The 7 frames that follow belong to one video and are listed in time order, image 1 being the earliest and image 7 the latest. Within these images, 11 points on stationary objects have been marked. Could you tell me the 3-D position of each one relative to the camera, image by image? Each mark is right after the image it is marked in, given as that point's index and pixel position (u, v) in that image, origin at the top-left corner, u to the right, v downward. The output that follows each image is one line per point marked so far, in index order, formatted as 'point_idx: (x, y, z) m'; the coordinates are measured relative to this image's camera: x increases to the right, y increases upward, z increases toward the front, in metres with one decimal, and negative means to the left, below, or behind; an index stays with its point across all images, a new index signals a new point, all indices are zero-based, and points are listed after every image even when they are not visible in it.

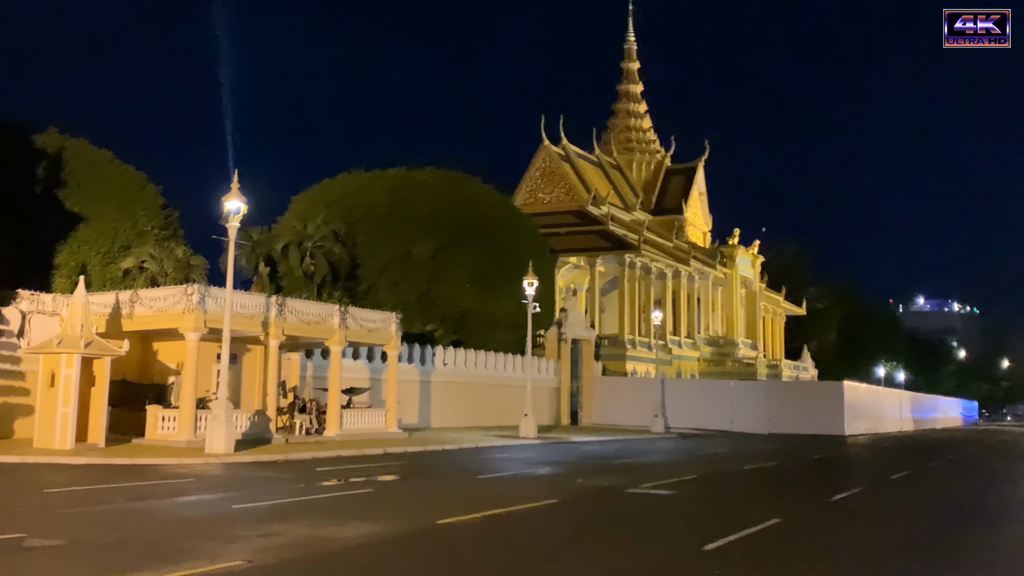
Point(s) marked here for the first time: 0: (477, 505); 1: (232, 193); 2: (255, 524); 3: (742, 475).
0: (-0.4, -2.4, +10.5) m
1: (-5.1, +1.7, +17.8) m
2: (-2.2, -2.0, +8.2) m
3: (+3.7, -3.0, +15.6) m
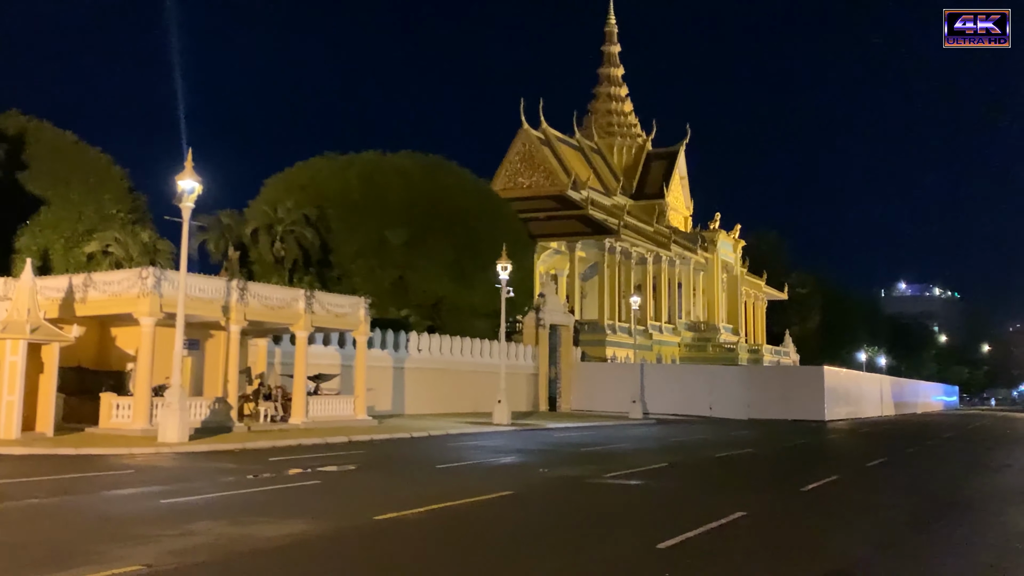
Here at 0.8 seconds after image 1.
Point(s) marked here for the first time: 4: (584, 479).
0: (-0.9, -2.1, +9.9) m
1: (-5.7, +2.0, +17.0) m
2: (-2.6, -1.8, +7.6) m
3: (+3.1, -2.7, +15.1) m
4: (+0.9, -2.3, +11.9) m
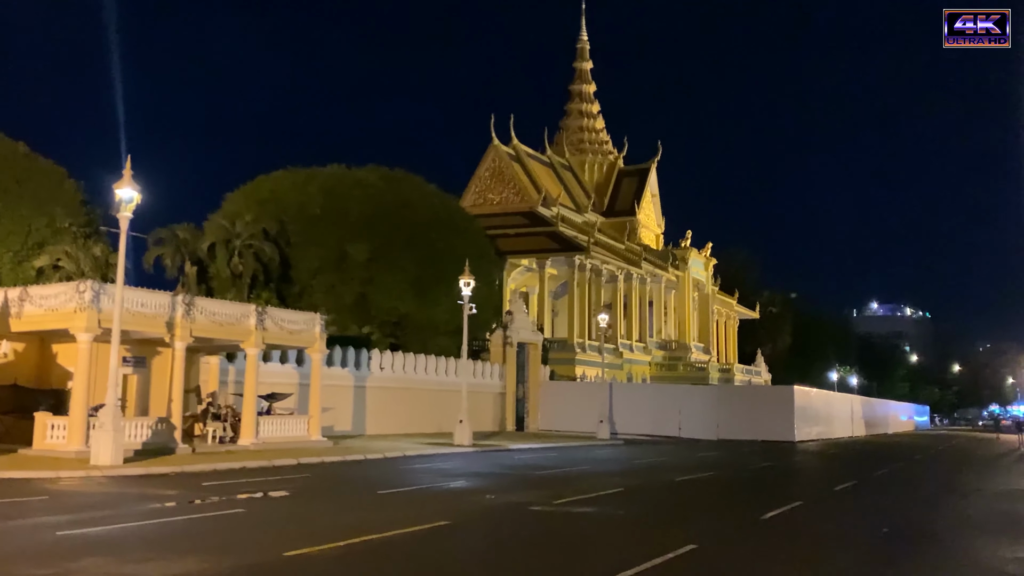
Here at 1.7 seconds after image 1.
0: (-1.5, -2.3, +9.2) m
1: (-6.4, +1.8, +16.2) m
2: (-3.2, -1.9, +6.8) m
3: (+2.4, -2.9, +14.4) m
4: (+0.2, -2.5, +11.2) m
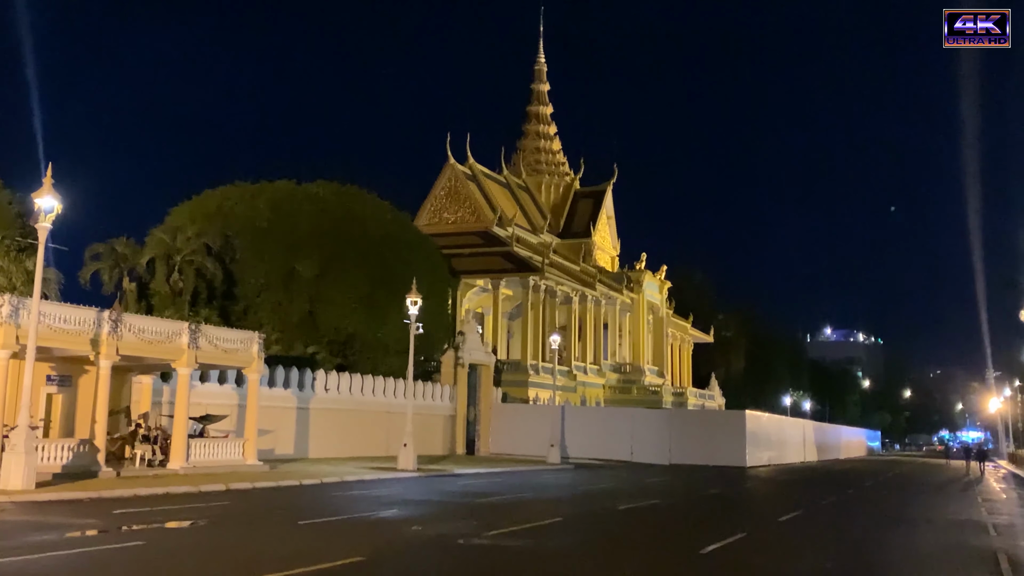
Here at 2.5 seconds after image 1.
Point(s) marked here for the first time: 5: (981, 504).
0: (-2.2, -2.4, +8.4) m
1: (-7.4, +1.6, +15.4) m
2: (-3.8, -2.0, +6.0) m
3: (+1.5, -3.2, +13.8) m
4: (-0.6, -2.7, +10.5) m
5: (+9.5, -4.4, +19.7) m
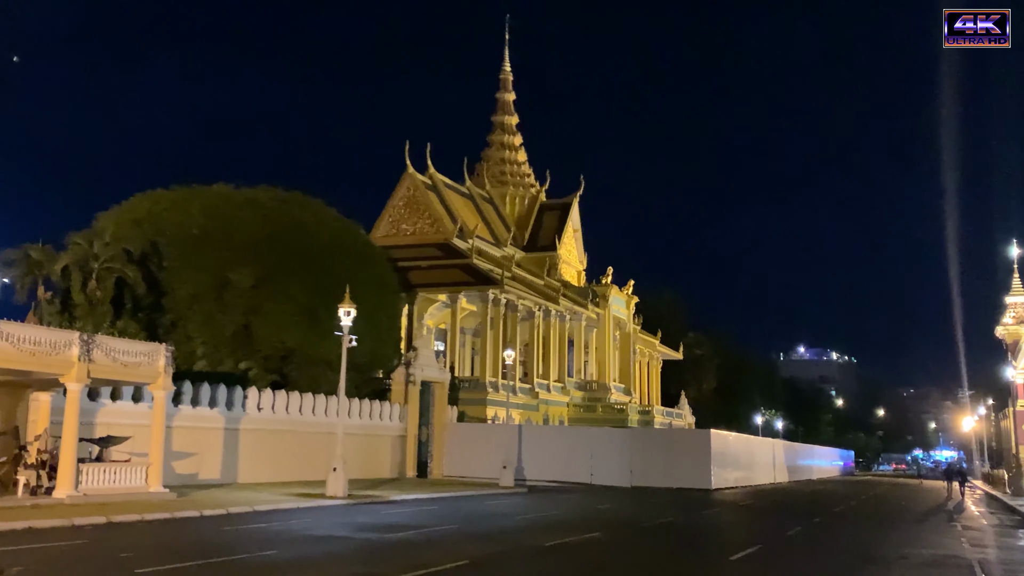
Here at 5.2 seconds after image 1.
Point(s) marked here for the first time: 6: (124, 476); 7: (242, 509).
0: (-3.2, -2.3, +6.3) m
1: (-8.5, +1.5, +13.2) m
2: (-4.7, -1.8, +3.8) m
3: (+0.3, -3.2, +11.8) m
4: (-1.6, -2.6, +8.4) m
5: (+8.2, -4.5, +17.8) m
6: (-7.8, -3.8, +19.7) m
7: (-5.3, -4.3, +19.0) m
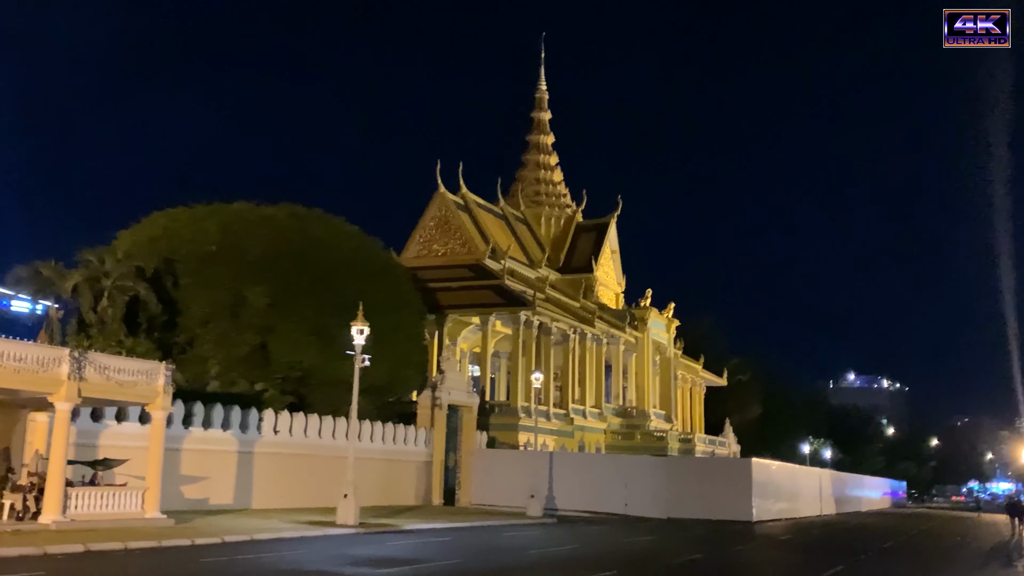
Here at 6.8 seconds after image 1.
0: (-3.5, -2.2, +5.0) m
1: (-8.5, +1.5, +12.3) m
2: (-5.1, -1.6, +2.7) m
3: (+0.3, -3.3, +10.3) m
4: (-1.8, -2.6, +7.1) m
5: (+8.4, -4.7, +15.9) m
6: (-7.5, -4.0, +18.6) m
7: (-5.1, -4.5, +17.8) m
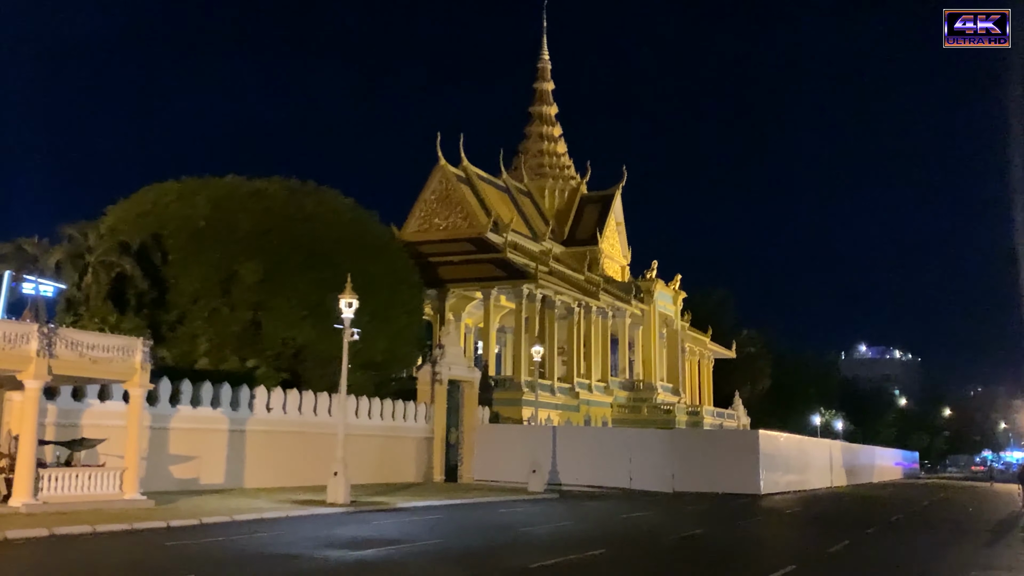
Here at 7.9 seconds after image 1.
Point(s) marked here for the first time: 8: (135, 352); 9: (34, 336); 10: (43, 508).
0: (-3.8, -2.0, +4.3) m
1: (-8.8, +1.8, +11.5) m
2: (-5.5, -1.5, +1.9) m
3: (0.0, -2.9, +9.5) m
4: (-2.1, -2.3, +6.3) m
5: (+8.2, -4.1, +15.1) m
6: (-7.6, -3.5, +17.9) m
7: (-5.2, -4.0, +17.1) m
8: (-7.1, -1.2, +18.5) m
9: (-8.1, -0.8, +16.4) m
10: (-7.9, -3.7, +16.5) m
